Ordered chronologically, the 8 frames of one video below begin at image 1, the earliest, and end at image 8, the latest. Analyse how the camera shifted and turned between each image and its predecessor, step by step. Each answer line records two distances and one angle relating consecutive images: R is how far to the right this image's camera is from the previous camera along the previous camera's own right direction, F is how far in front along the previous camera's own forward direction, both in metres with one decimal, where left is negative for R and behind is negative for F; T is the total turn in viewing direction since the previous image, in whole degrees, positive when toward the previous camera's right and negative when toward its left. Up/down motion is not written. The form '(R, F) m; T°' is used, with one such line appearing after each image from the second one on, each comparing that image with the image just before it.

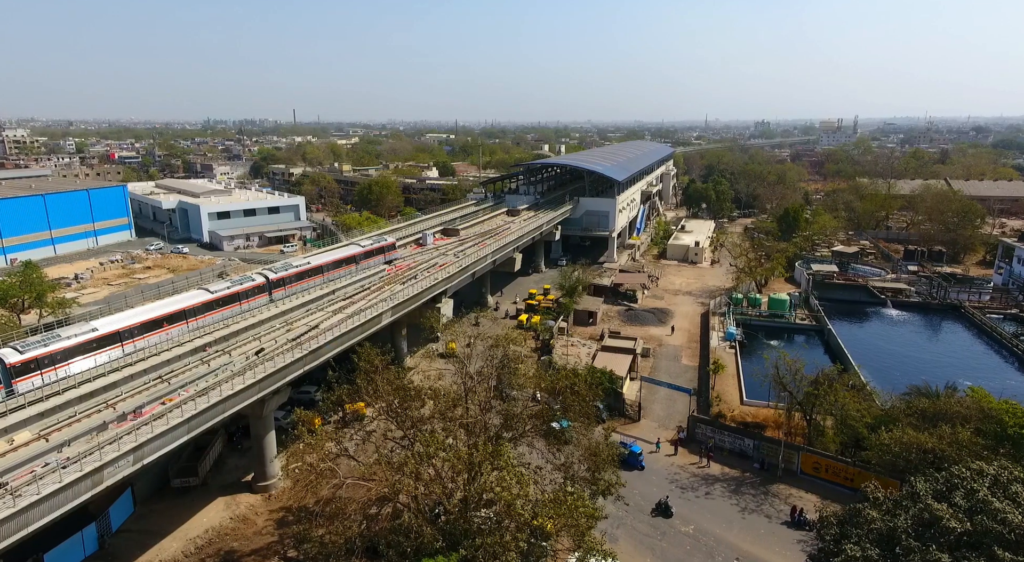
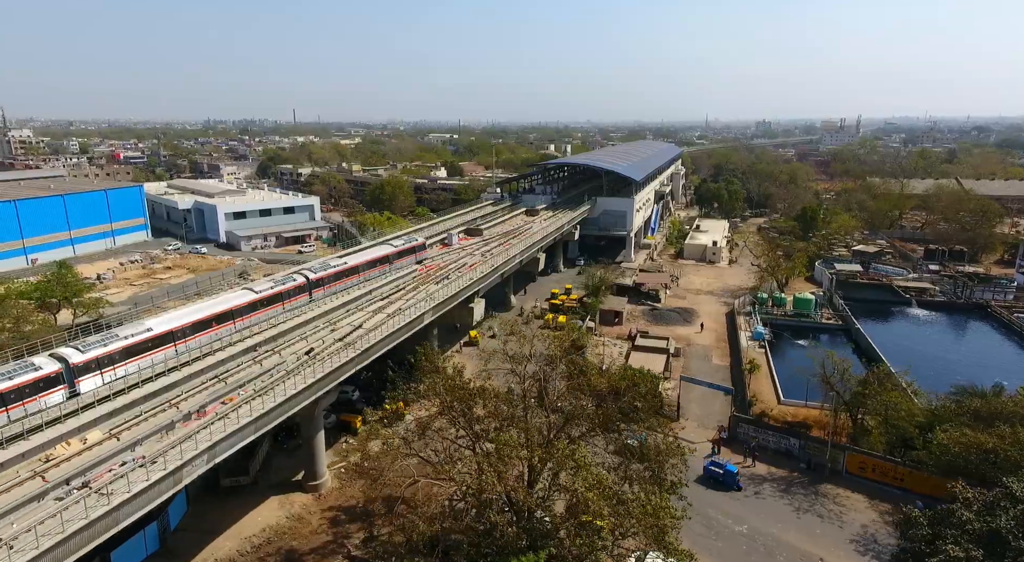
(-1.4, -0.1) m; 0°
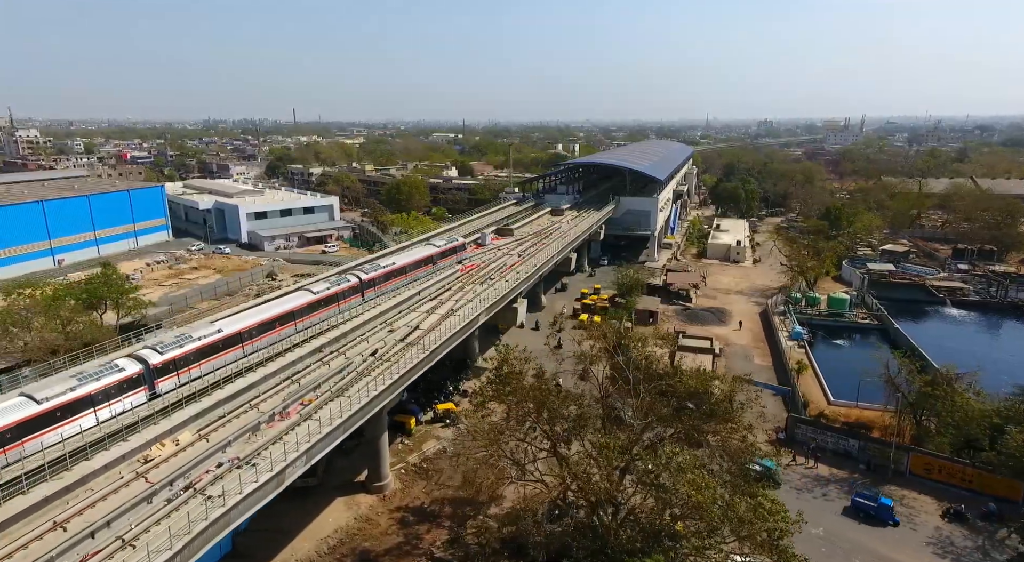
(-1.8, 0.0) m; 0°
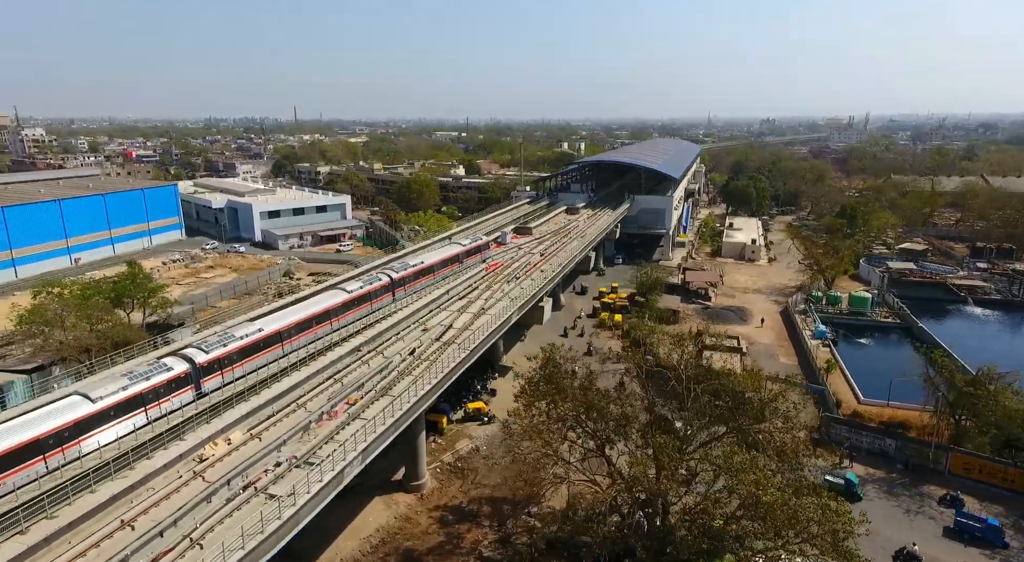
(-1.1, 0.0) m; 0°
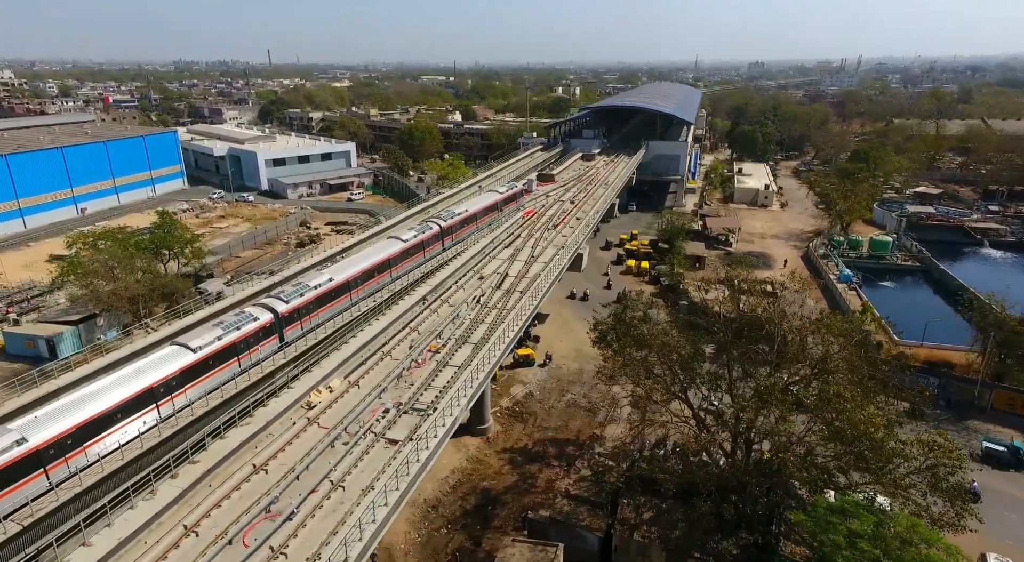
(-2.3, 0.0) m; +1°
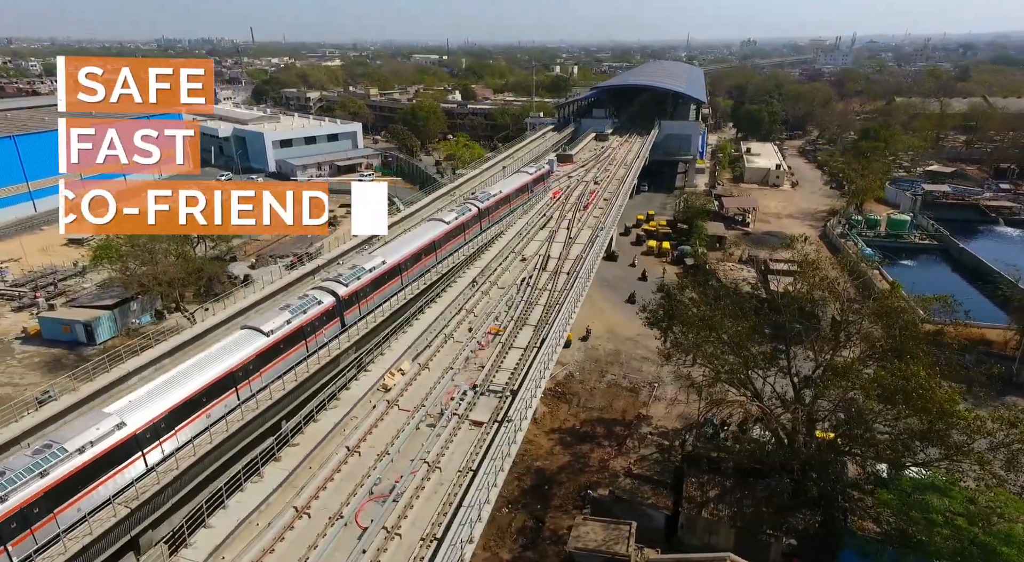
(-1.6, 0.0) m; +1°
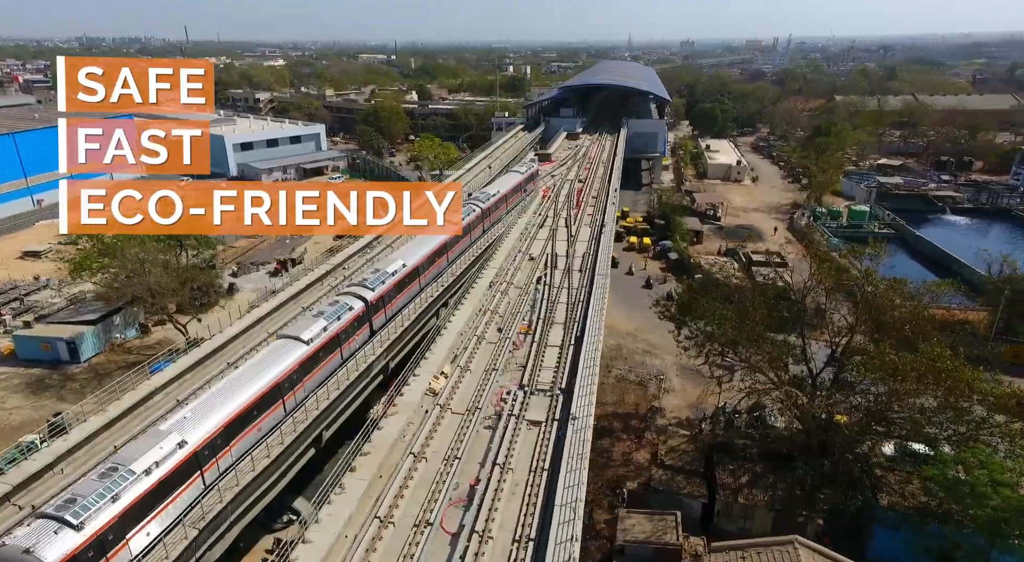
(-1.8, 0.0) m; +4°
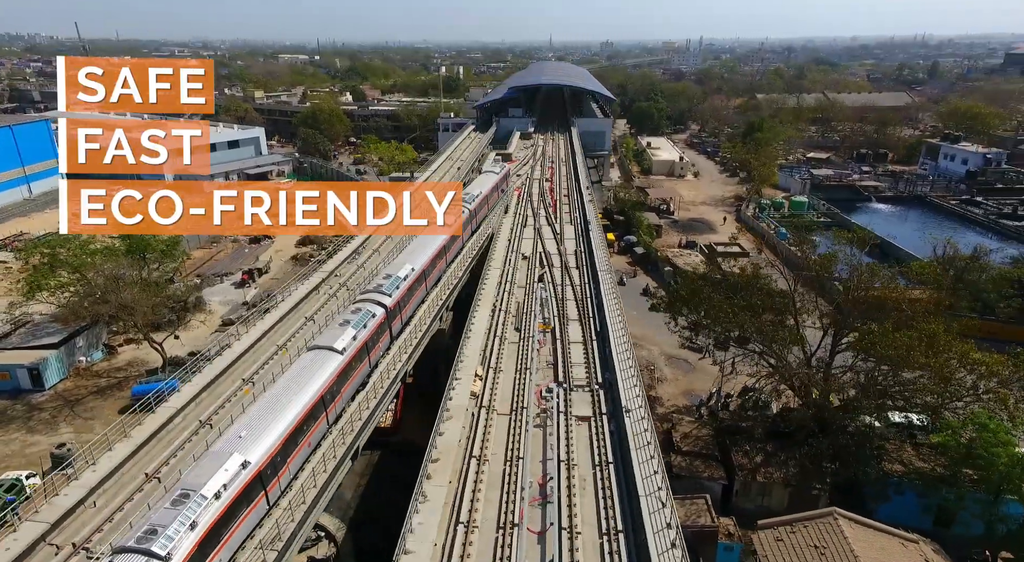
(-2.0, 0.0) m; +6°
